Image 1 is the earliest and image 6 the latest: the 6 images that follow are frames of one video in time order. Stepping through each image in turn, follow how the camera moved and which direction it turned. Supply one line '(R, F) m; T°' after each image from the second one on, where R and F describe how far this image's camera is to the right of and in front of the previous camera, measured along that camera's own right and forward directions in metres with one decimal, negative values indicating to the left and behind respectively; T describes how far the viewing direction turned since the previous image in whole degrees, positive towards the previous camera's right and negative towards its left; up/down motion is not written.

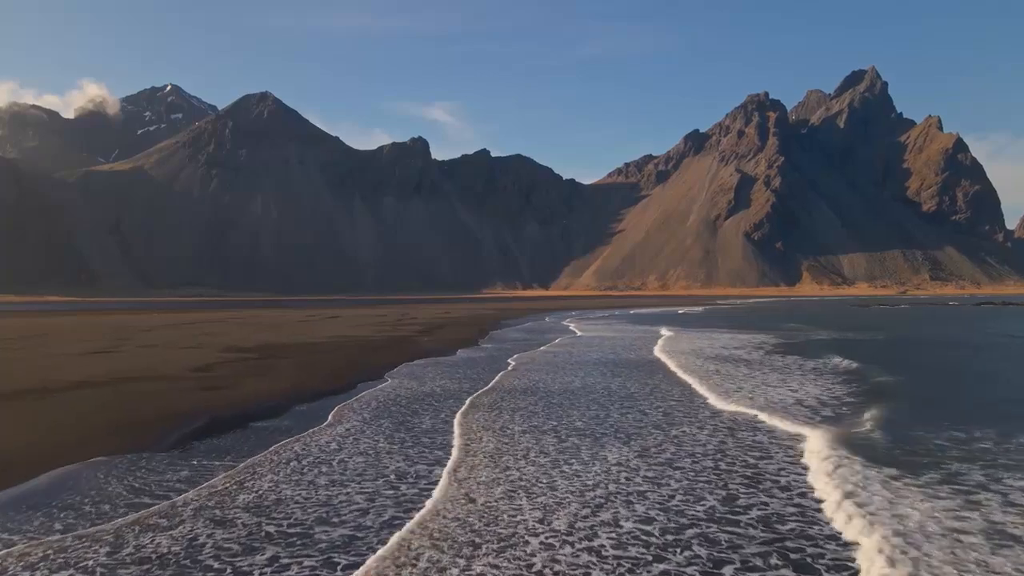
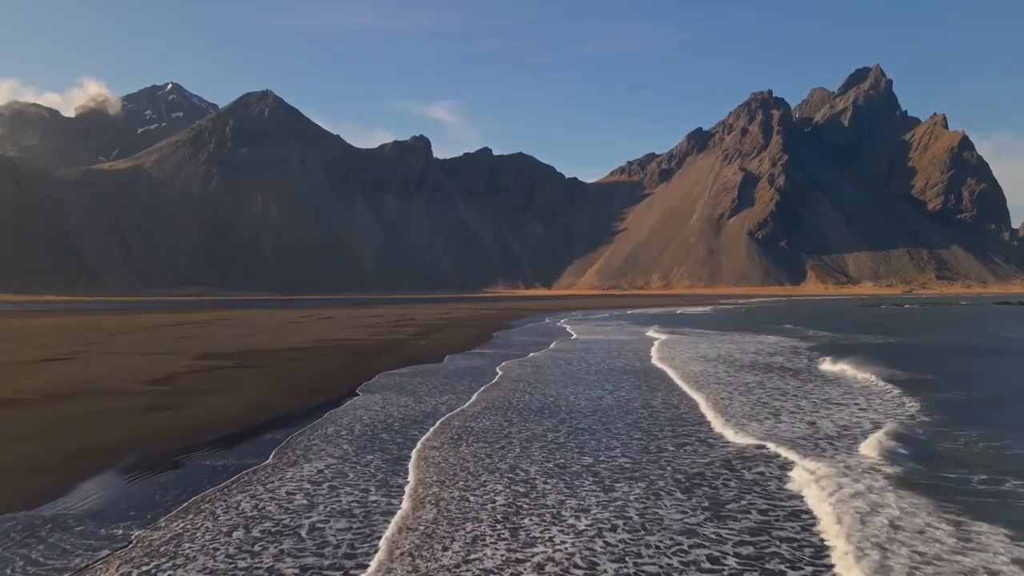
(-0.1, +1.4) m; 0°
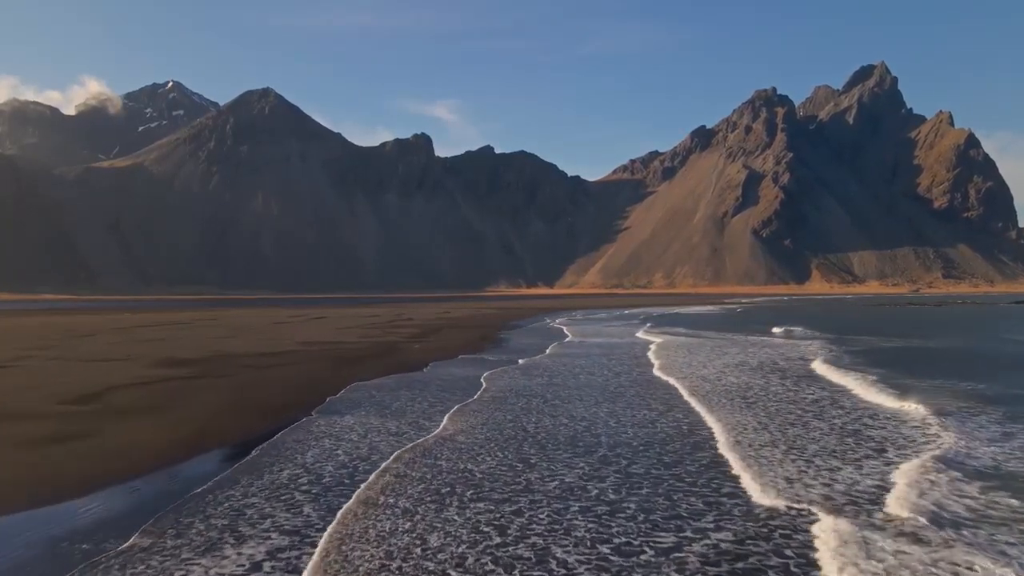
(-0.1, +1.6) m; 0°
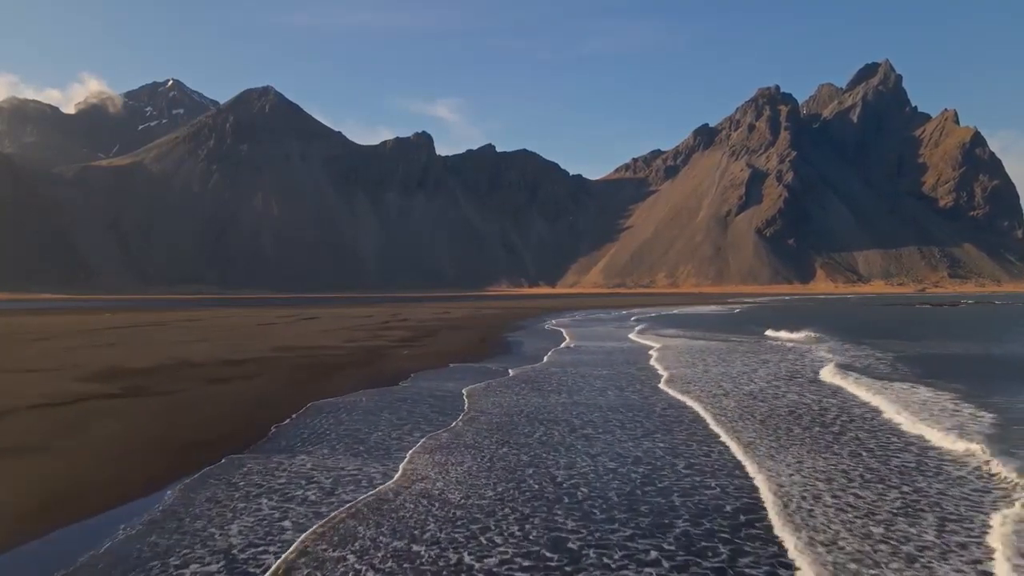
(0.0, +1.6) m; 0°
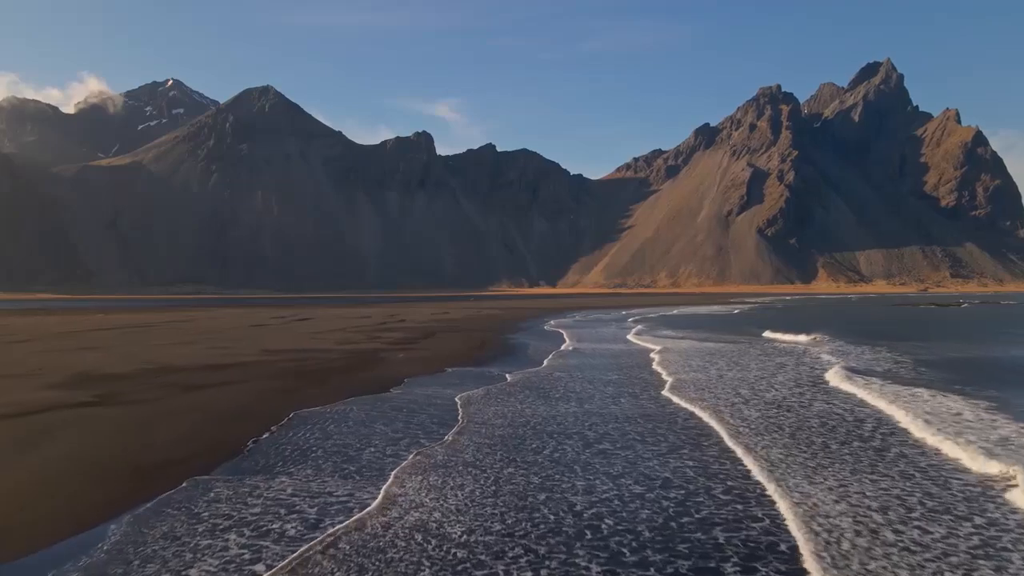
(0.0, +0.7) m; 0°
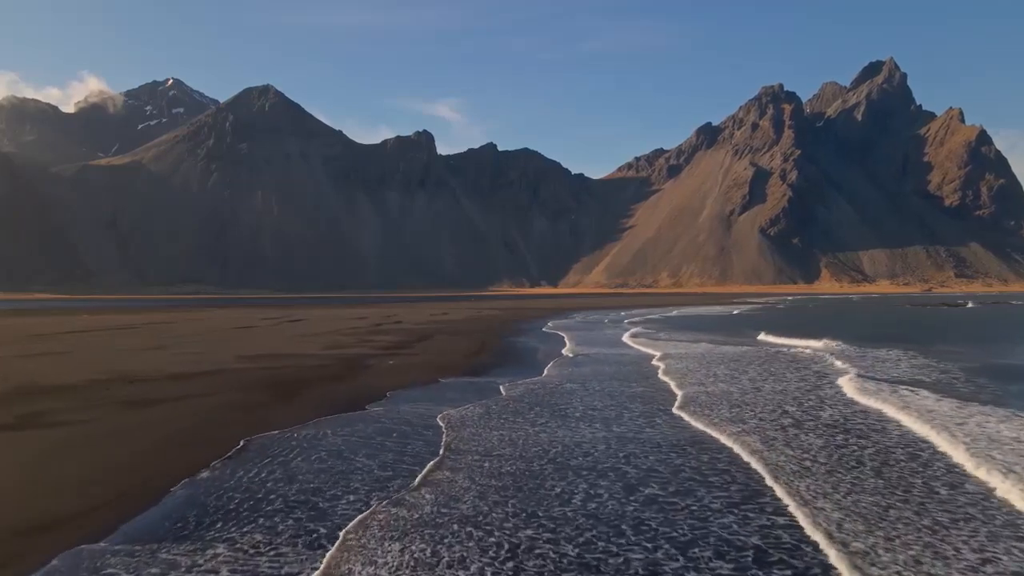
(0.0, +1.1) m; 0°
